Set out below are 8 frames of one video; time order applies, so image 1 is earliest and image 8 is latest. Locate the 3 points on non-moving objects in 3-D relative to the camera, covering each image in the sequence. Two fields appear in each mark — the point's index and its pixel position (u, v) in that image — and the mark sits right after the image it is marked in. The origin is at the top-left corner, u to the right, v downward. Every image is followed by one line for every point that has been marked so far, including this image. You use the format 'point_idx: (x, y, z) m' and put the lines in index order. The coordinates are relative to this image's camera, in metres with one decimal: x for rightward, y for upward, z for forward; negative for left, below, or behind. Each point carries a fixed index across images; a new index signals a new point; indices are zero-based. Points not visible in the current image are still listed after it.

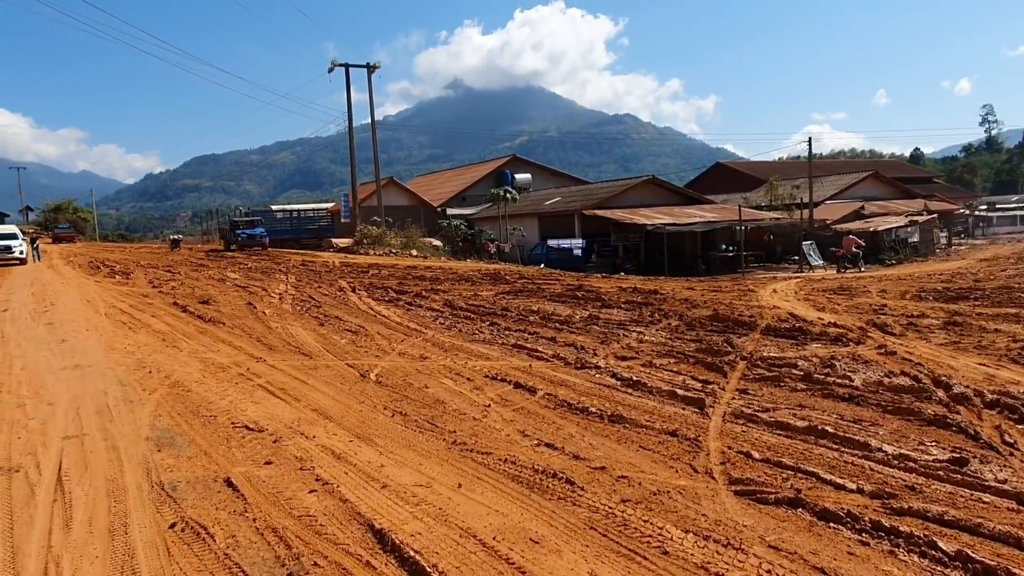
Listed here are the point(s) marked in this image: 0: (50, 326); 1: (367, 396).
0: (-9.1, -0.8, +14.6) m
1: (-1.4, -1.1, +7.3) m
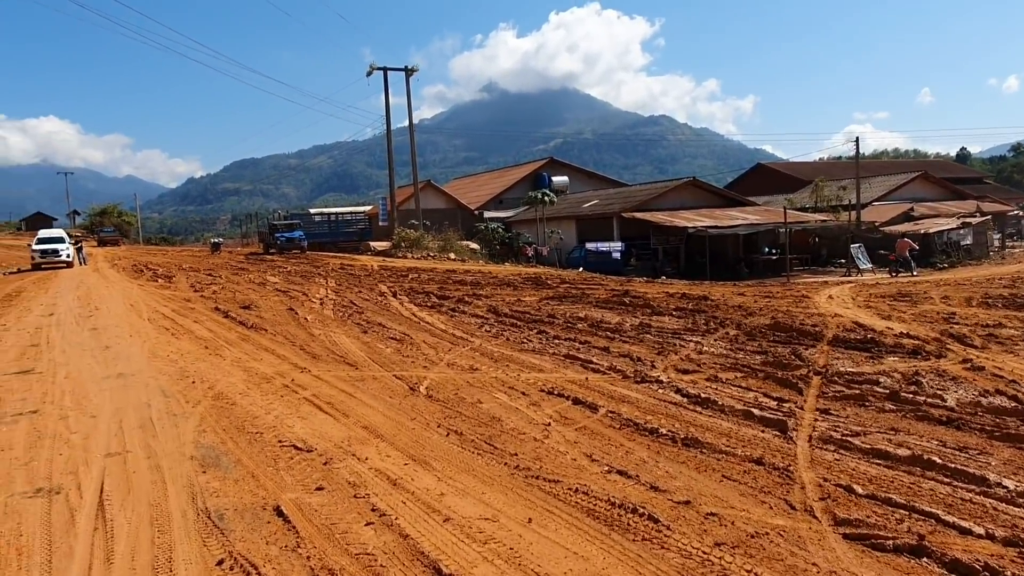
0: (-8.2, -0.9, +14.6) m
1: (-0.9, -1.2, +6.9) m
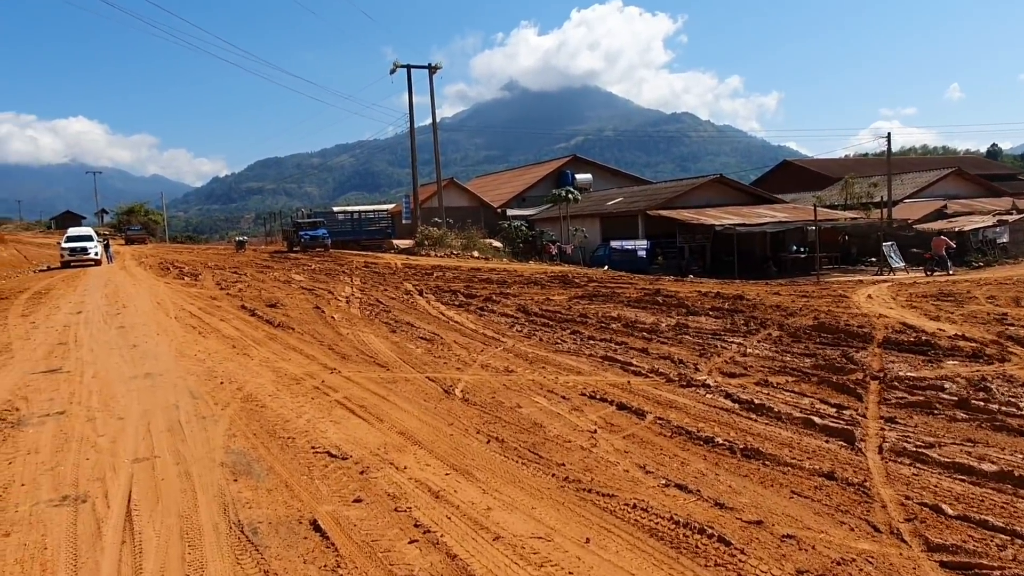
0: (-7.6, -0.8, +14.5) m
1: (-0.5, -1.1, +6.6) m
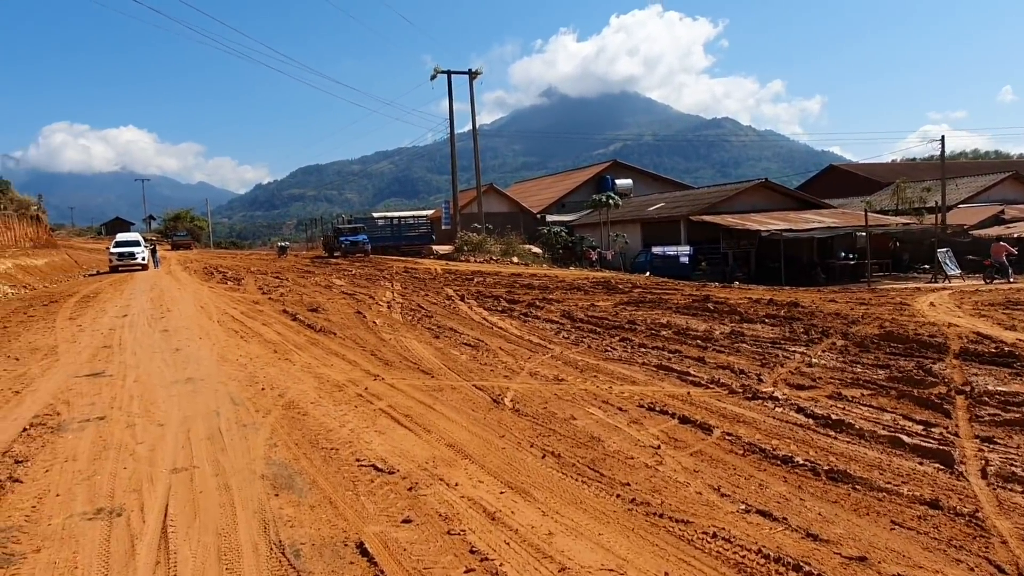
0: (-6.7, -0.9, +14.4) m
1: (0.0, -1.2, +6.2) m
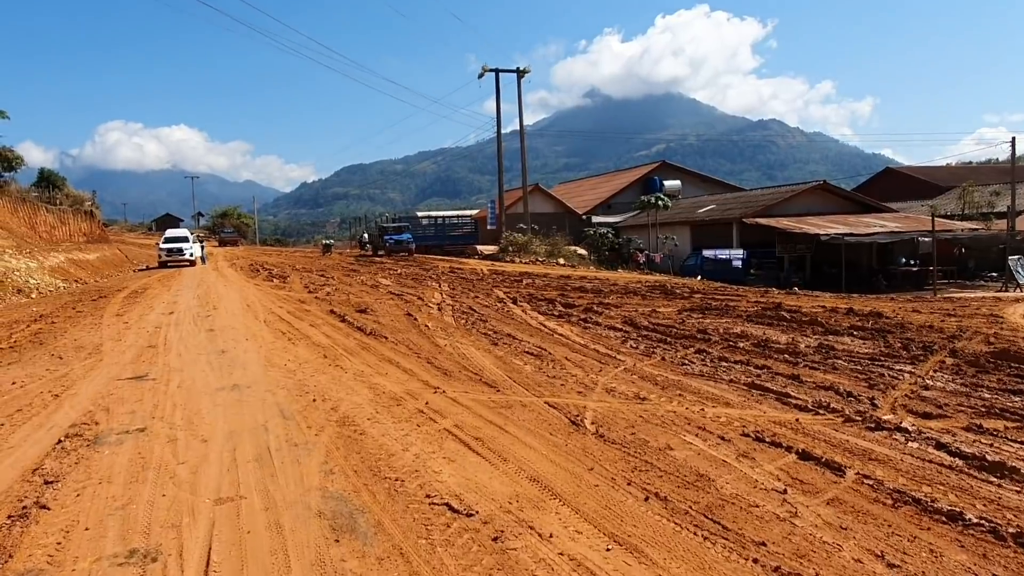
0: (-5.6, -0.9, +14.0) m
1: (+0.6, -1.2, +5.4) m
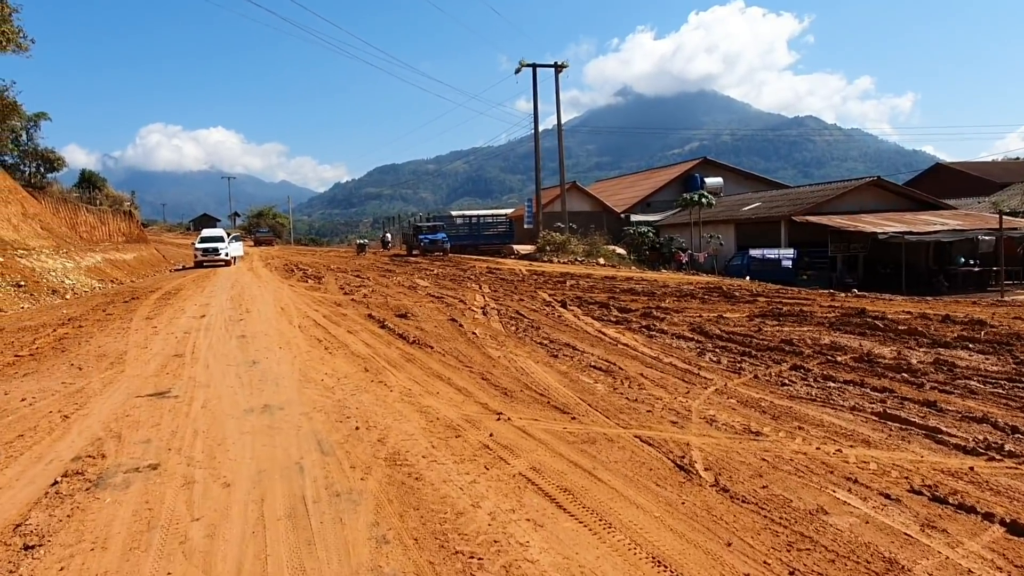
0: (-4.7, -0.9, +12.9) m
1: (+1.2, -1.3, +4.1) m
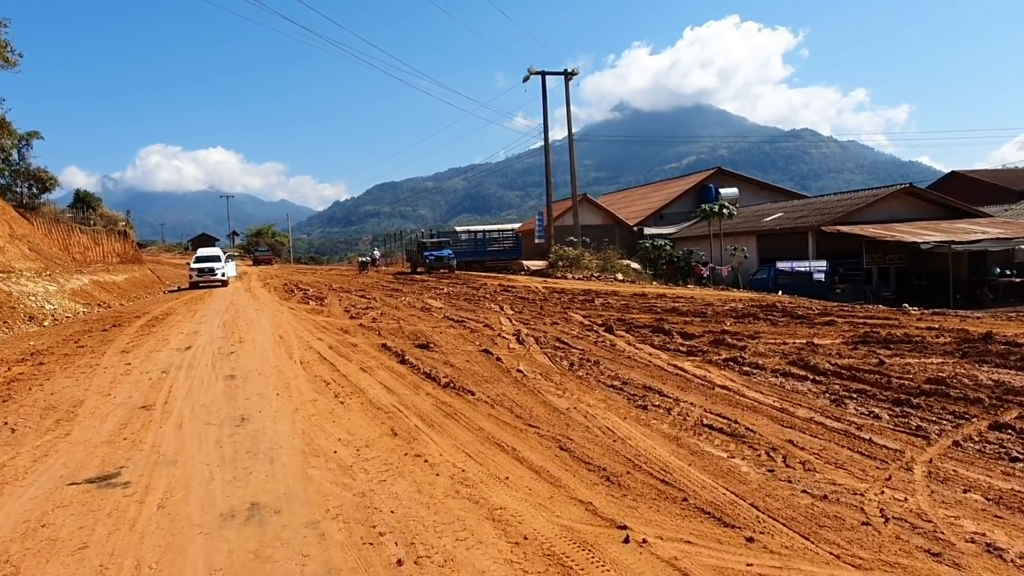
0: (-3.9, -1.3, +10.4) m
1: (+2.0, -1.5, +1.5) m
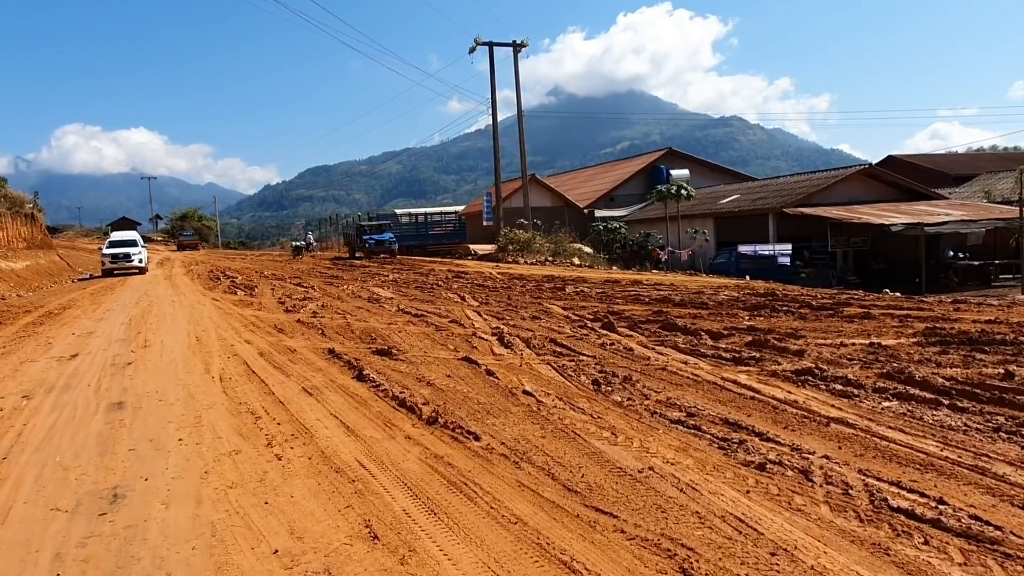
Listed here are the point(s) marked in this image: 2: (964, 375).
0: (-3.8, -1.3, +7.2) m
1: (+2.8, -1.5, -1.1) m
2: (+4.7, -0.9, +7.7) m
